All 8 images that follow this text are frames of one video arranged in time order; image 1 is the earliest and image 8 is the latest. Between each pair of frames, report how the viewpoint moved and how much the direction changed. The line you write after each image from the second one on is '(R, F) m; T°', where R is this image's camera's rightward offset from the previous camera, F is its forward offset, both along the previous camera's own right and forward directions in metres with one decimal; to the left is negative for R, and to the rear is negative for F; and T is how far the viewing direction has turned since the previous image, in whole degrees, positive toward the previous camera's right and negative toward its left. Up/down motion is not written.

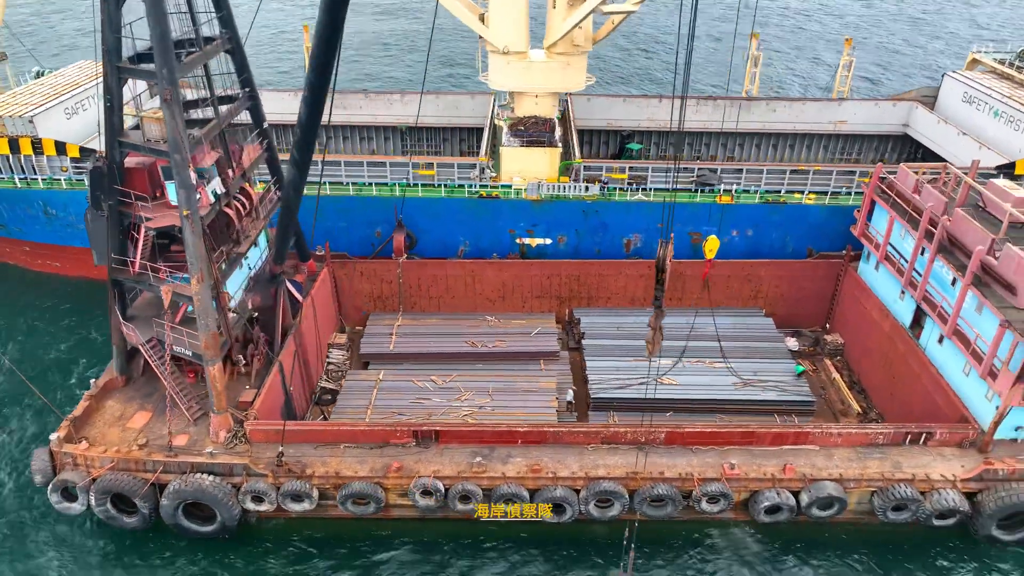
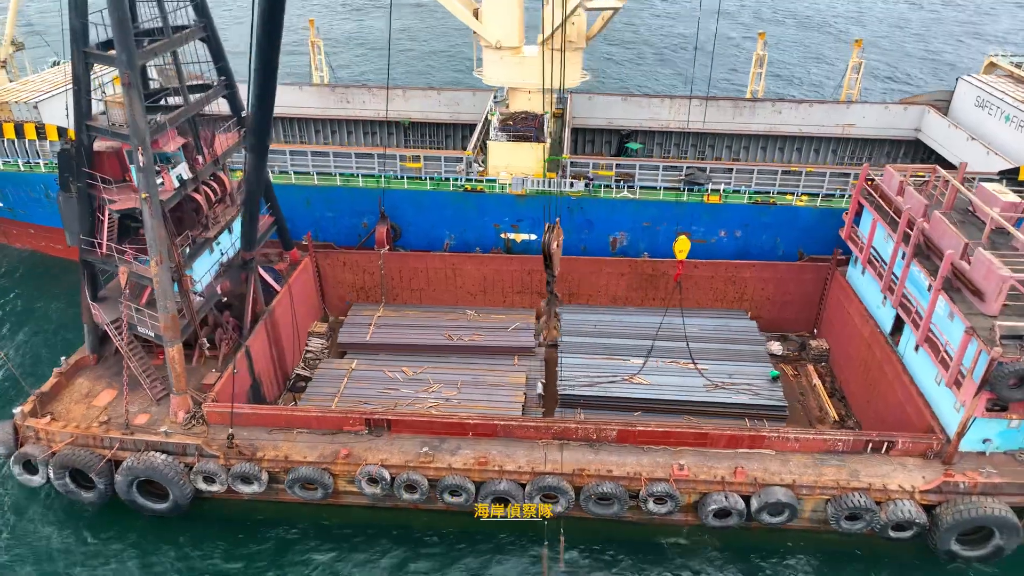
(+1.9, +0.1) m; -3°
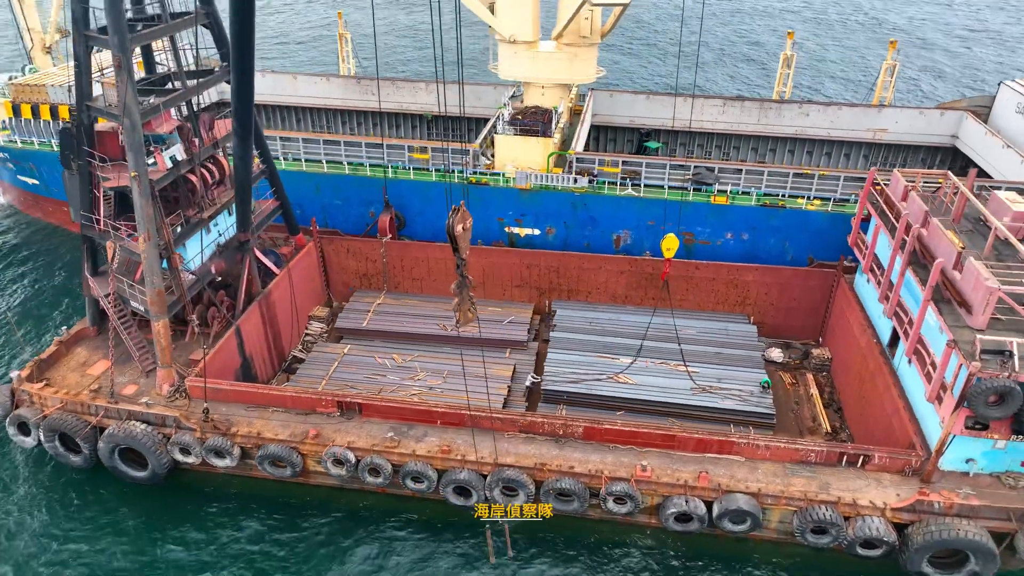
(+1.9, +0.1) m; -4°
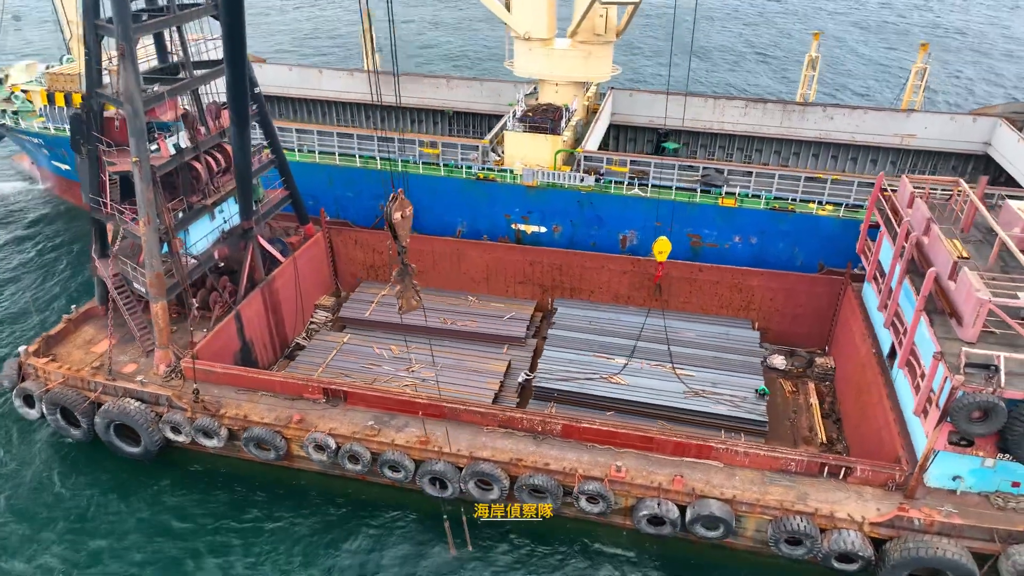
(+1.3, 0.0) m; -3°
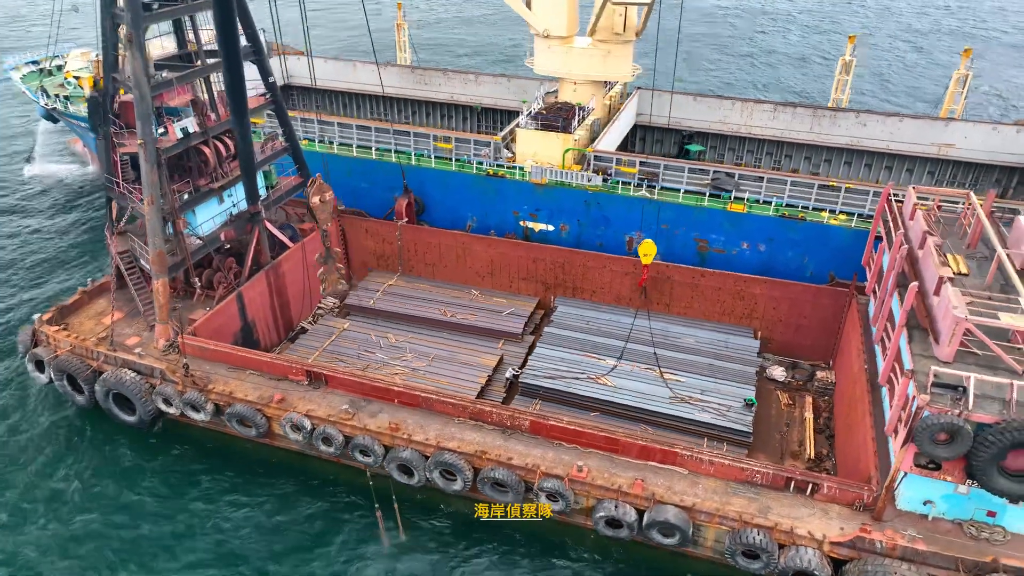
(+1.9, 0.0) m; -5°
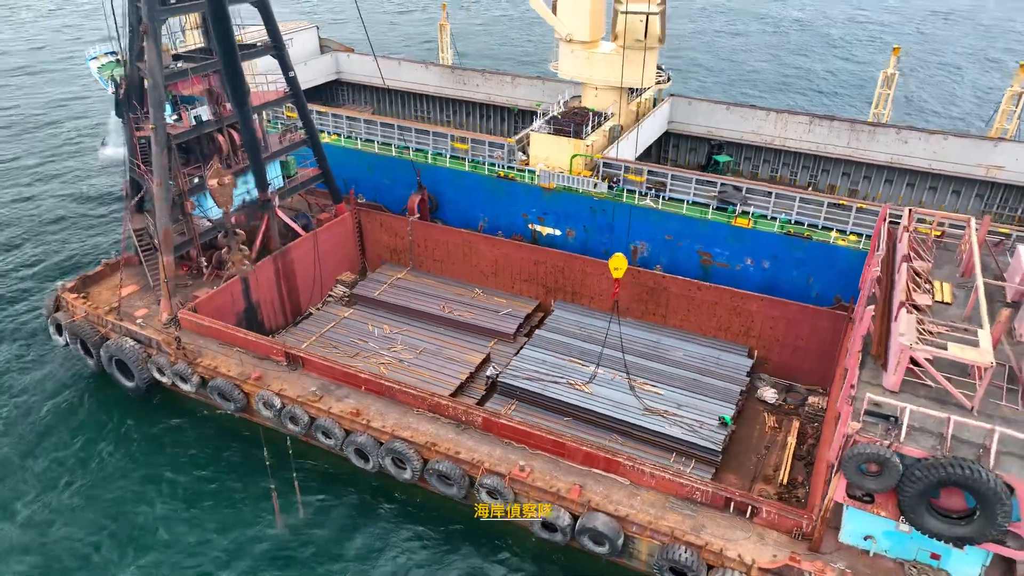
(+2.7, 0.0) m; -7°
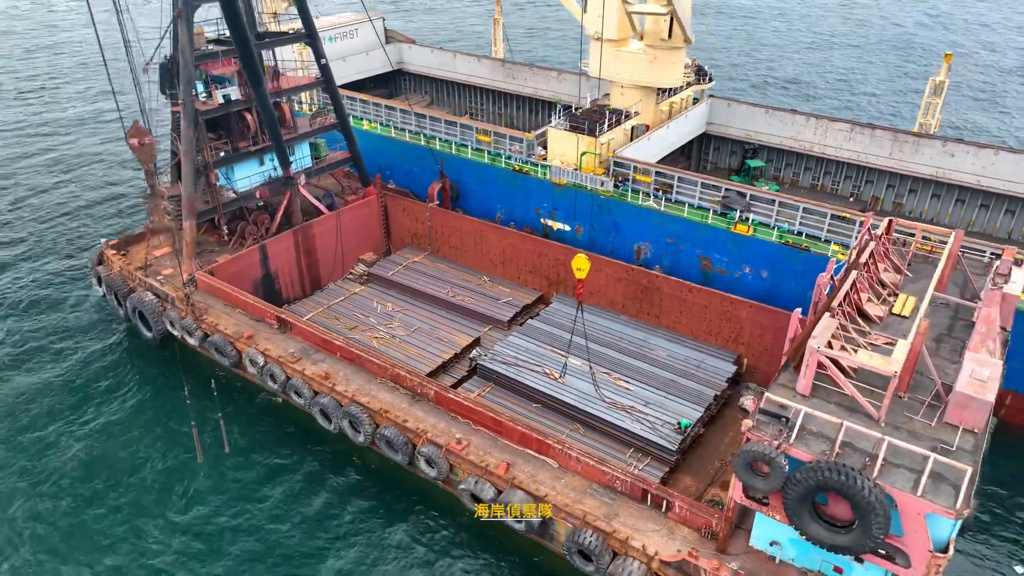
(+3.3, -0.3) m; -8°
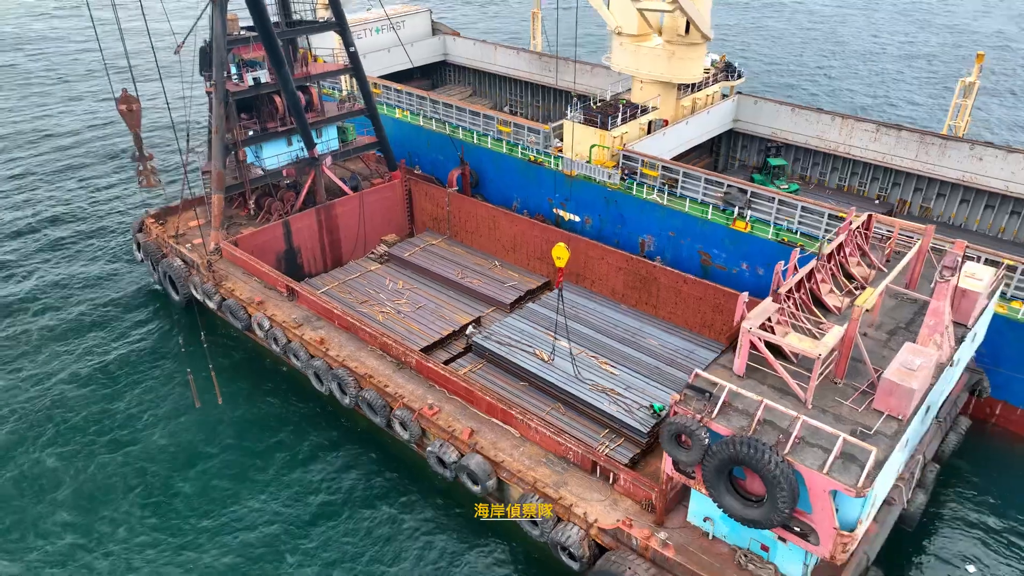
(+2.1, -0.6) m; -5°
